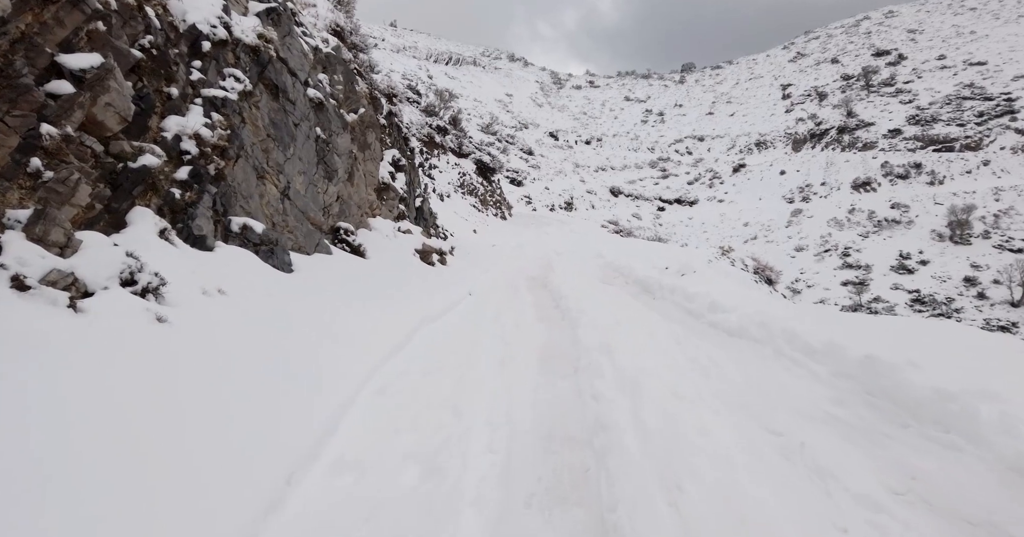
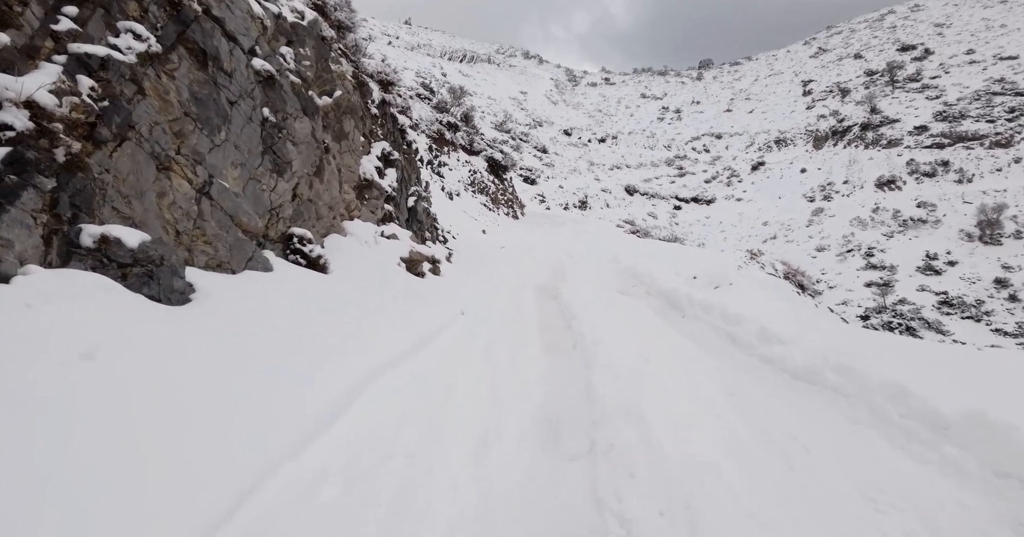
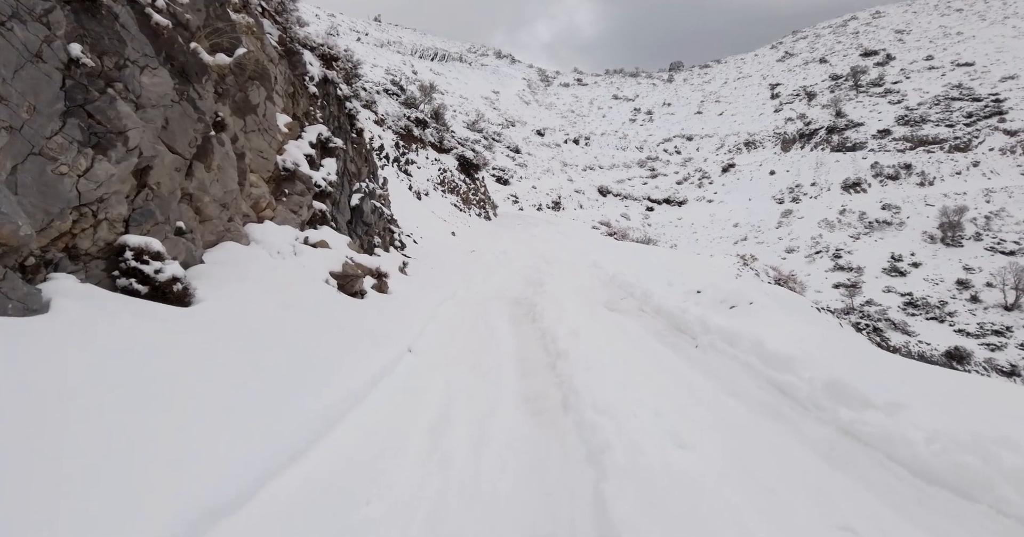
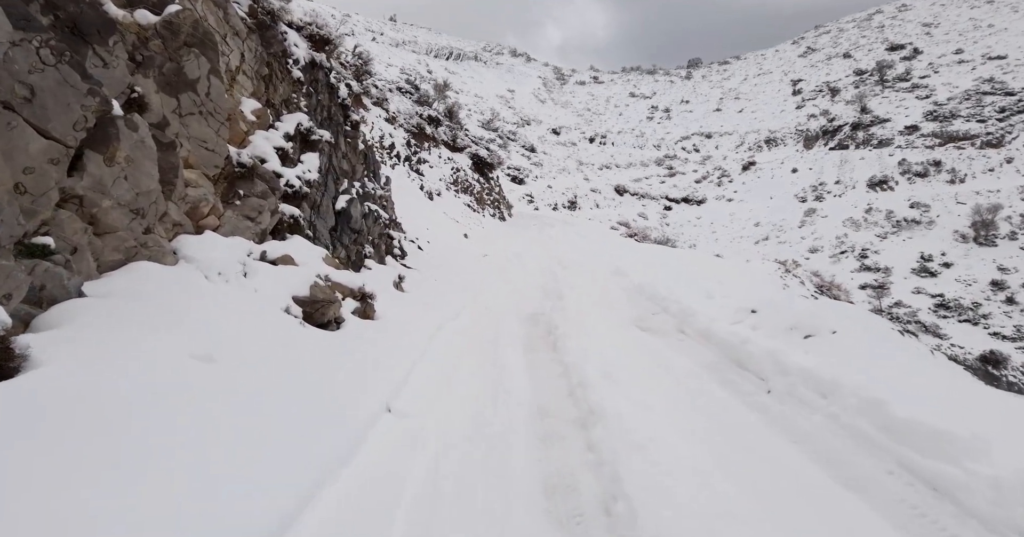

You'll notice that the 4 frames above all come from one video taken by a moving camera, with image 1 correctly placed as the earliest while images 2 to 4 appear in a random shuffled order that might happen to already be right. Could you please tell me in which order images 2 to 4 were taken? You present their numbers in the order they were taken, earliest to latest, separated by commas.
2, 3, 4
